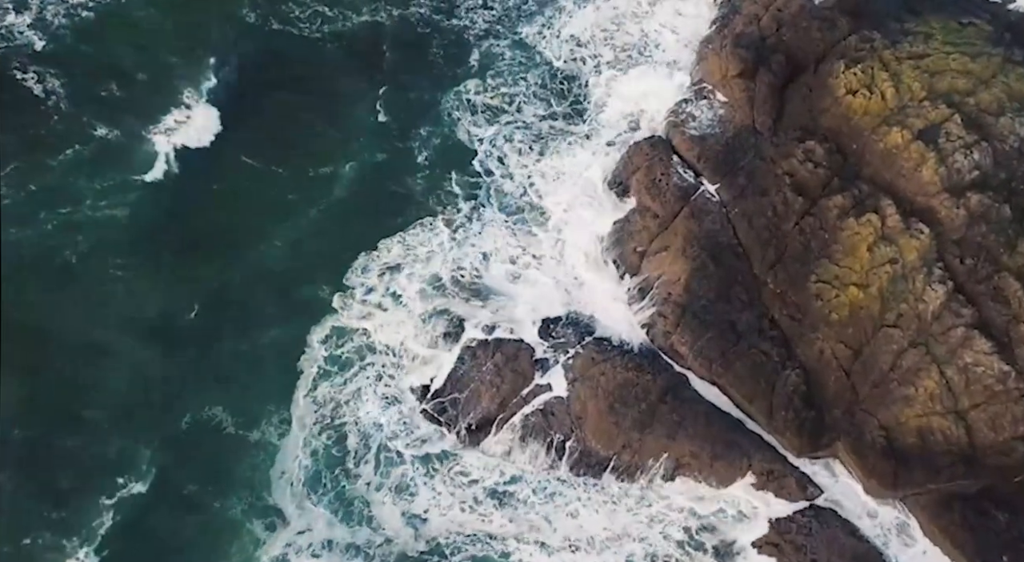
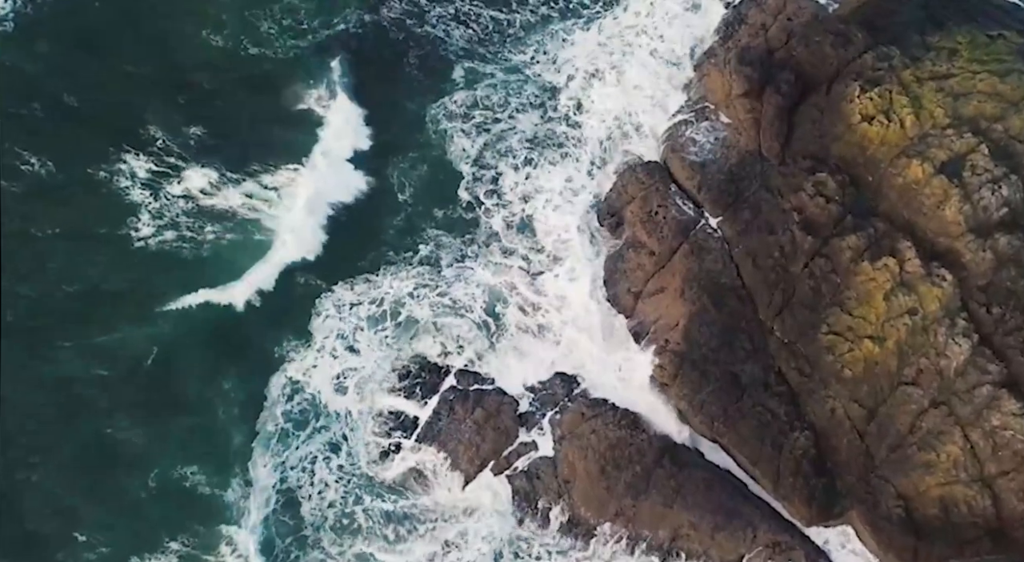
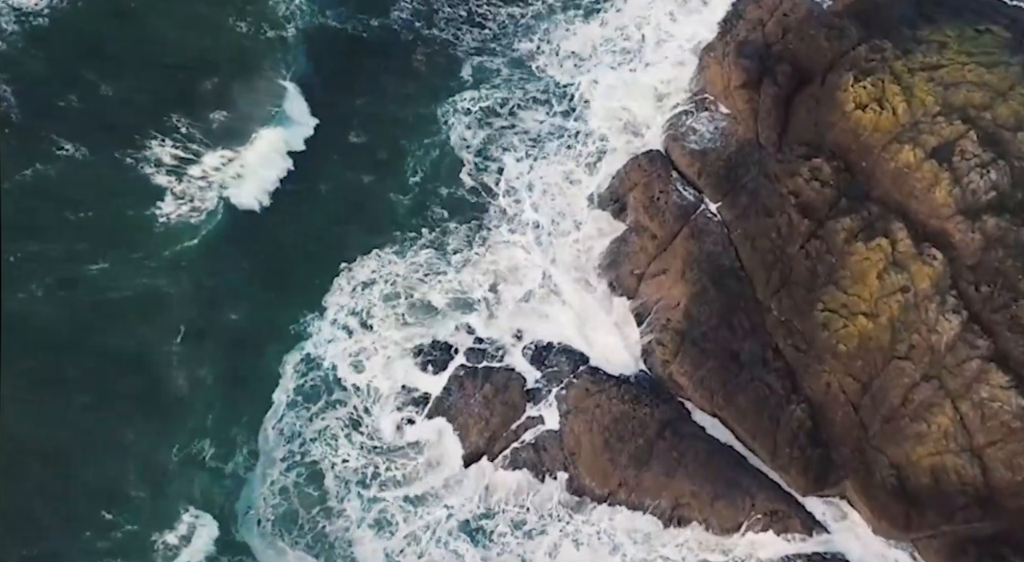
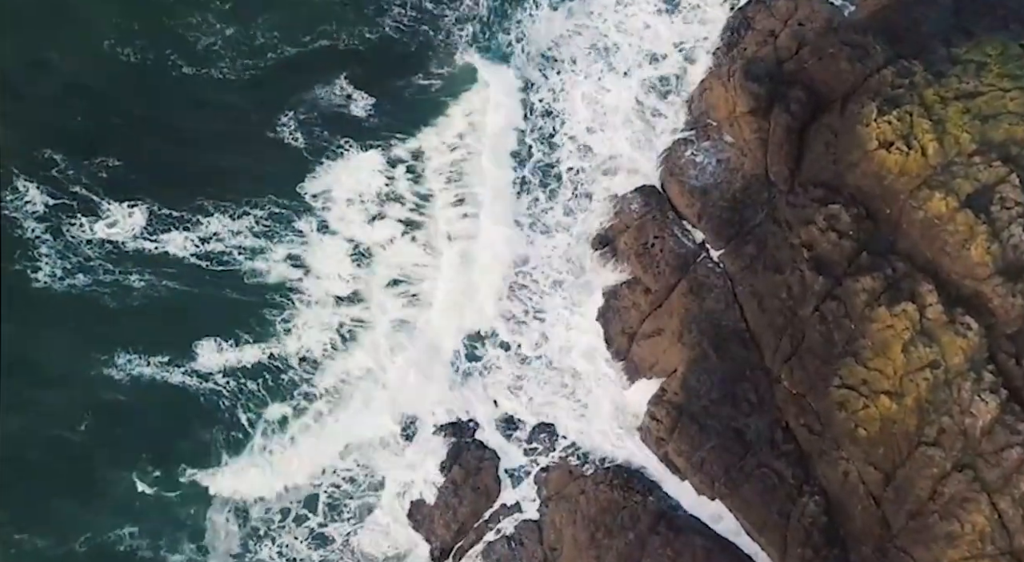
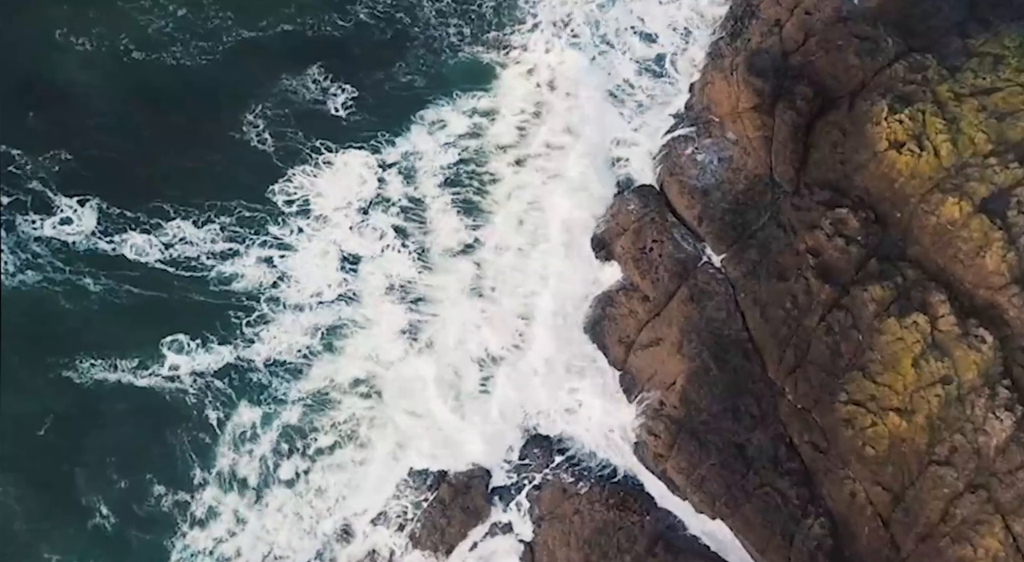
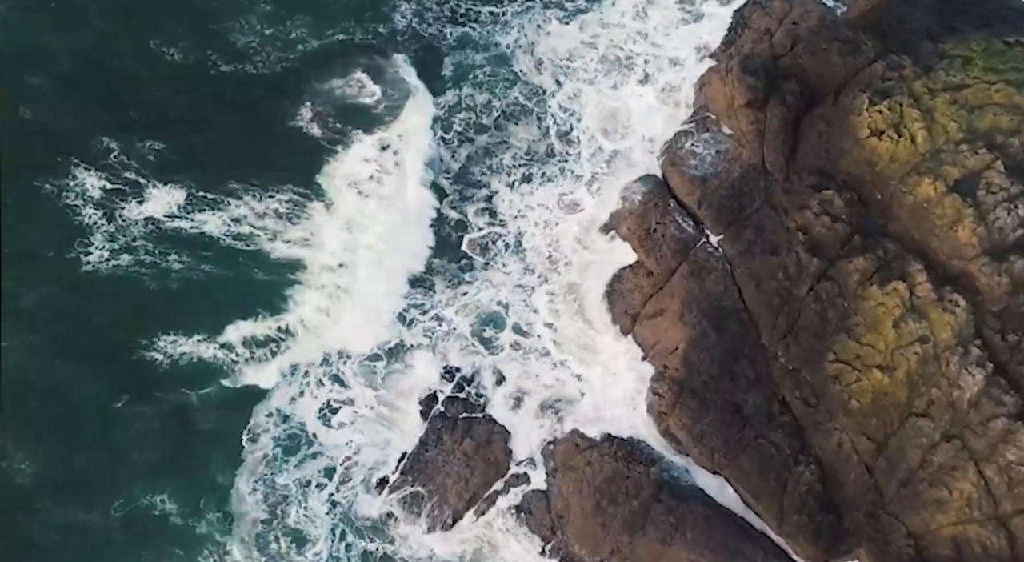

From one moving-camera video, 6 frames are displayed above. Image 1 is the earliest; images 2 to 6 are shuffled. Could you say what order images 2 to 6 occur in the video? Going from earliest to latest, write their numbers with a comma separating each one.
3, 2, 6, 4, 5
